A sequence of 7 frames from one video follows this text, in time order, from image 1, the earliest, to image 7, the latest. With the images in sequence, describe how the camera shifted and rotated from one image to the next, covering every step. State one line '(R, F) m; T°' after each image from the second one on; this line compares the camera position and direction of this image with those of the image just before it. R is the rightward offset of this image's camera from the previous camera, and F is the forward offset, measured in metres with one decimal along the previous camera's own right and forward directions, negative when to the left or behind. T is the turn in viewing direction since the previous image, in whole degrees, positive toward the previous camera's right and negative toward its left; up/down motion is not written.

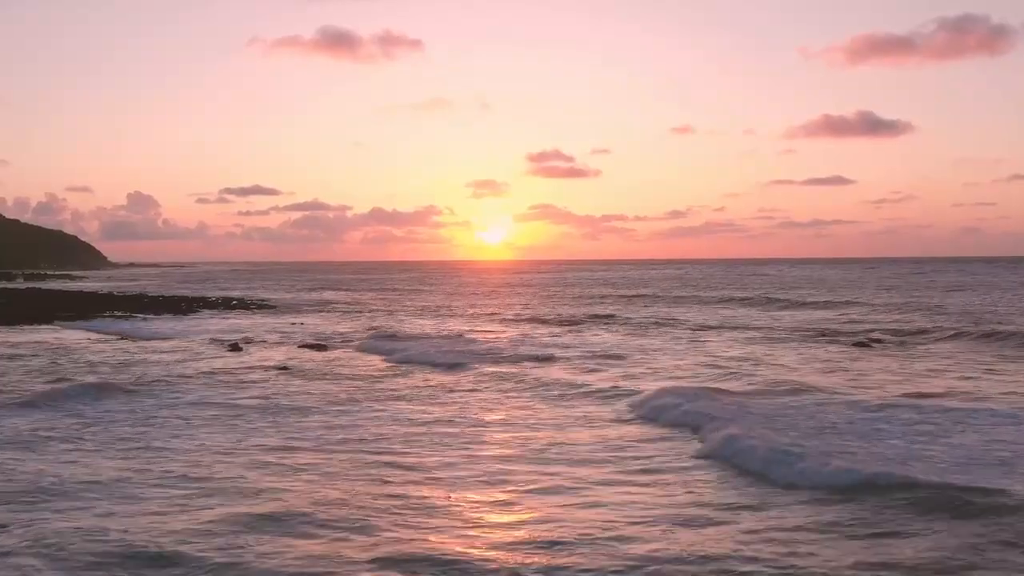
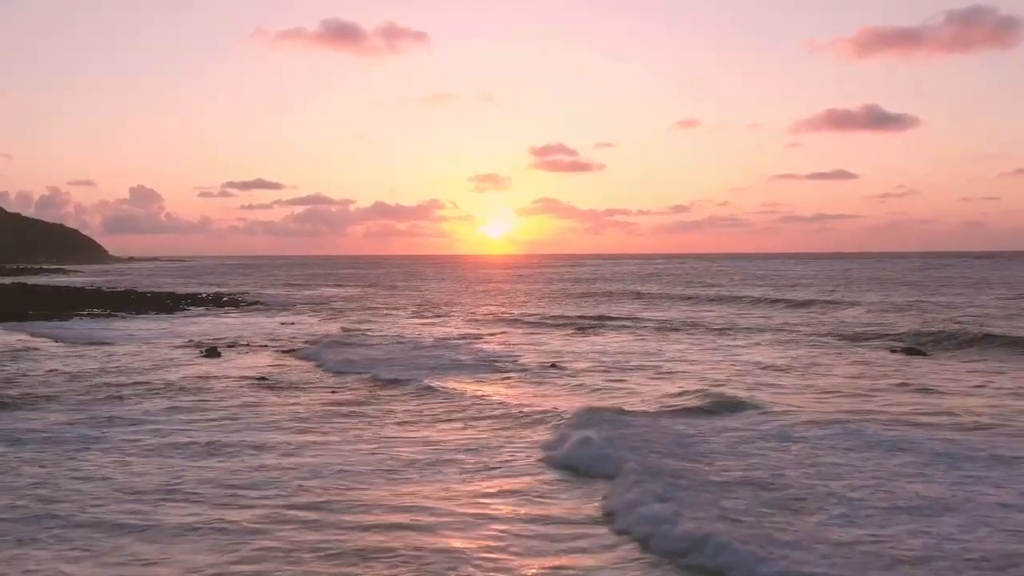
(-0.1, +2.9) m; 0°
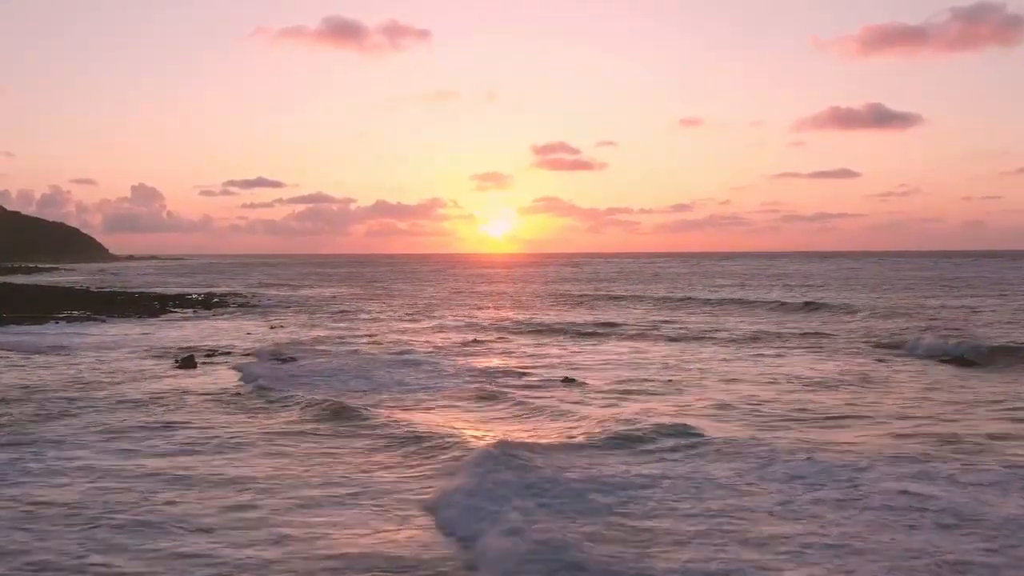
(-0.1, +2.5) m; 0°
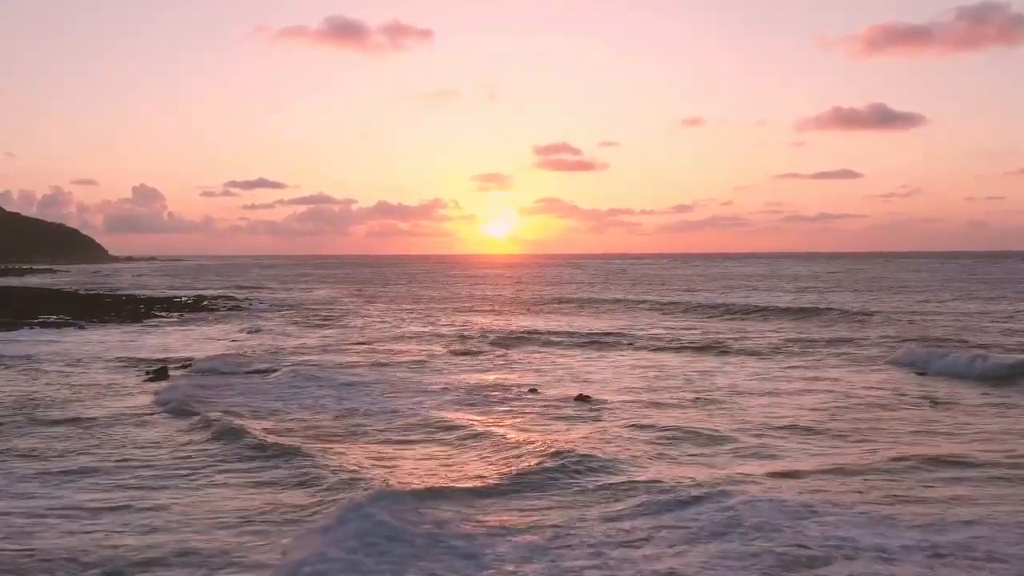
(-0.1, +2.4) m; 0°
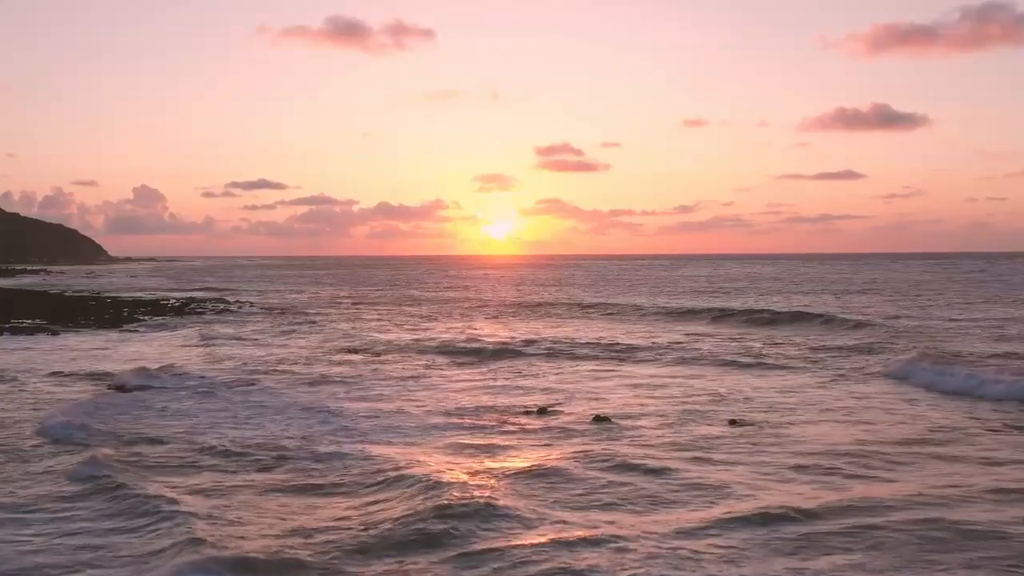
(-0.1, +2.6) m; 0°
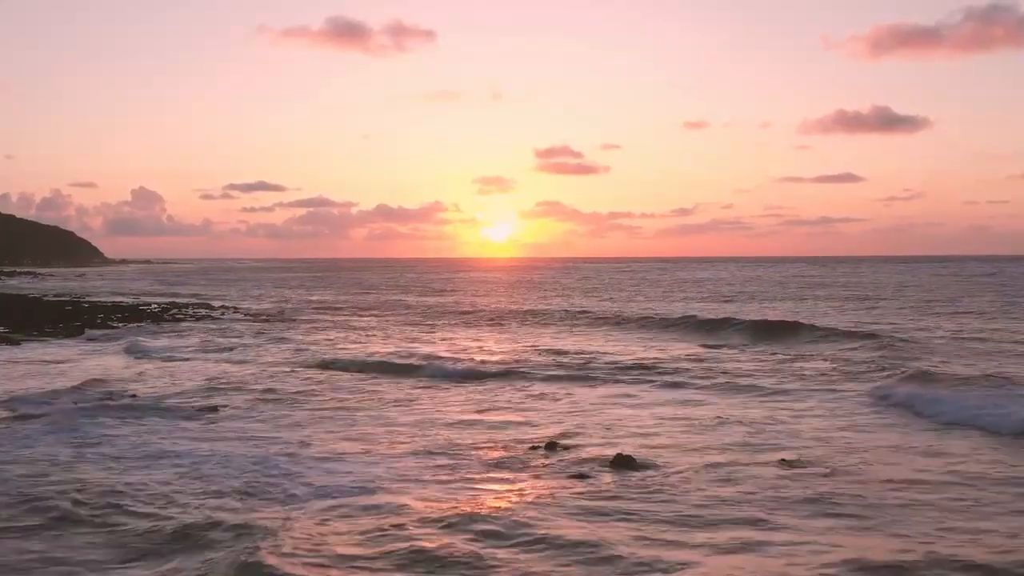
(-0.1, +3.0) m; 0°
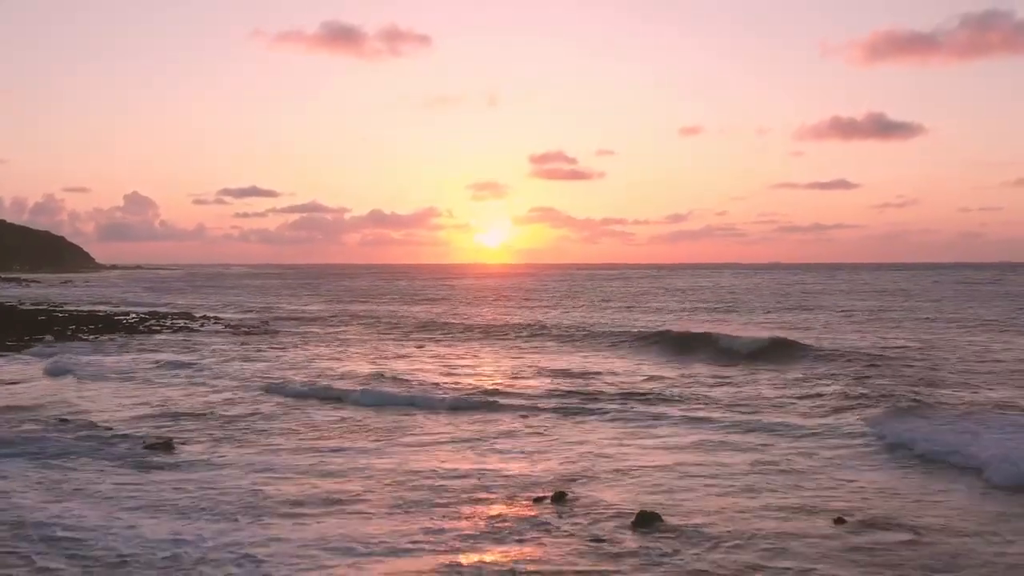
(-0.1, +2.6) m; 0°
